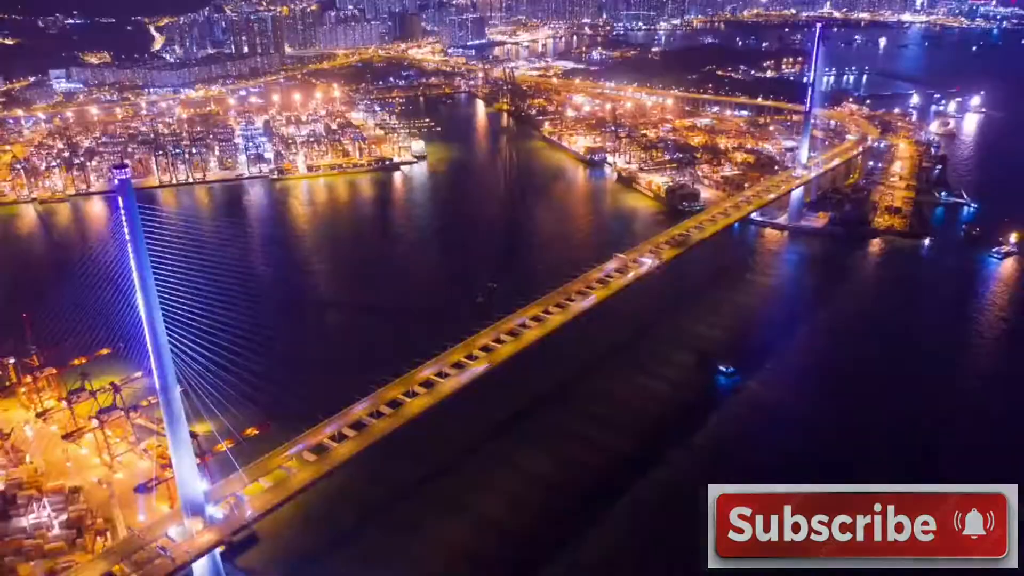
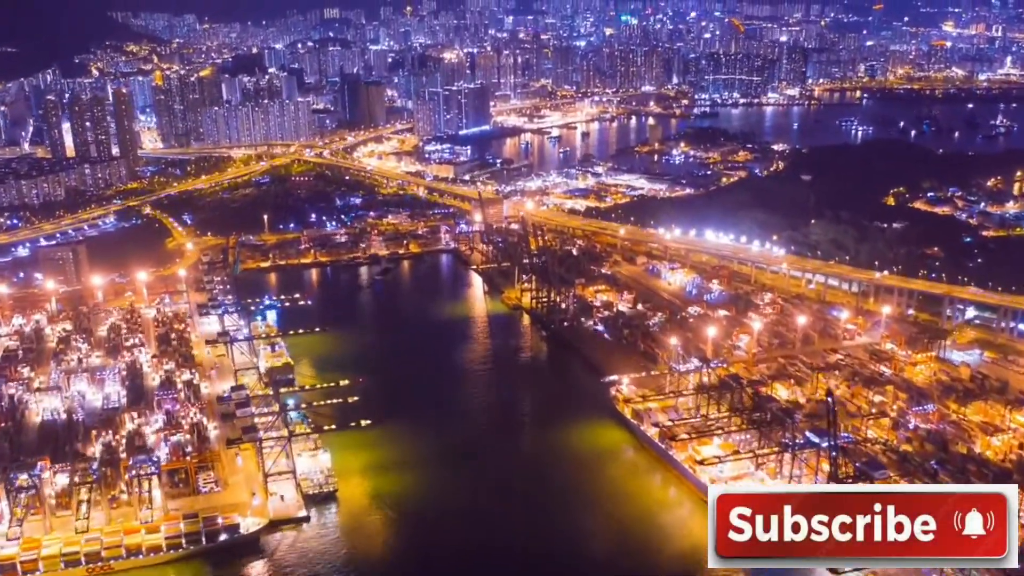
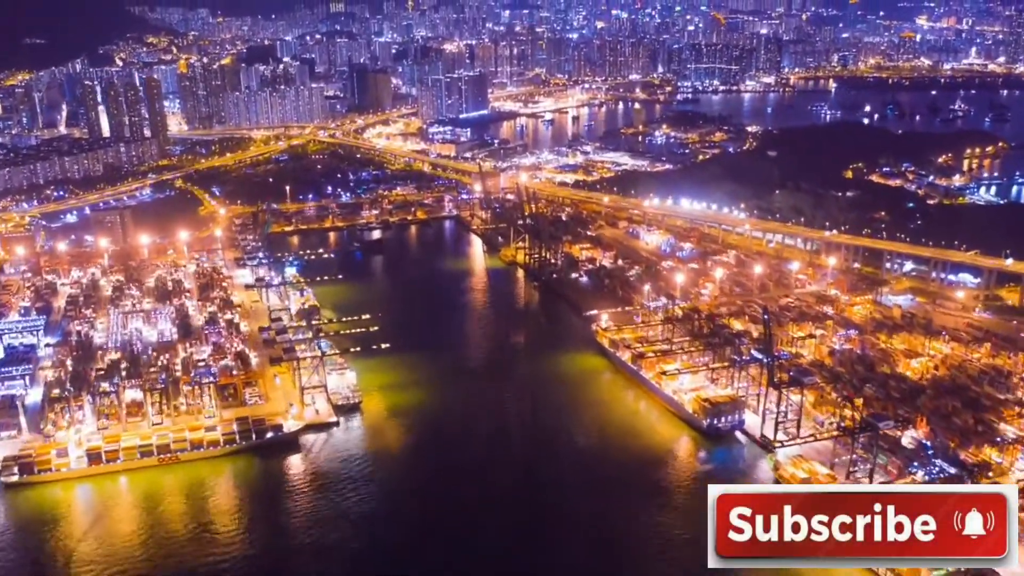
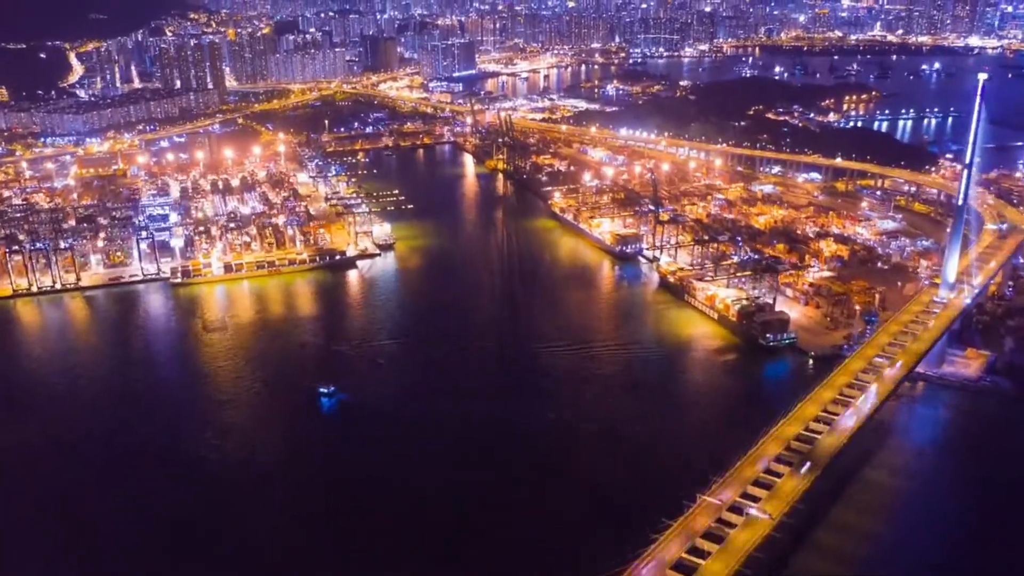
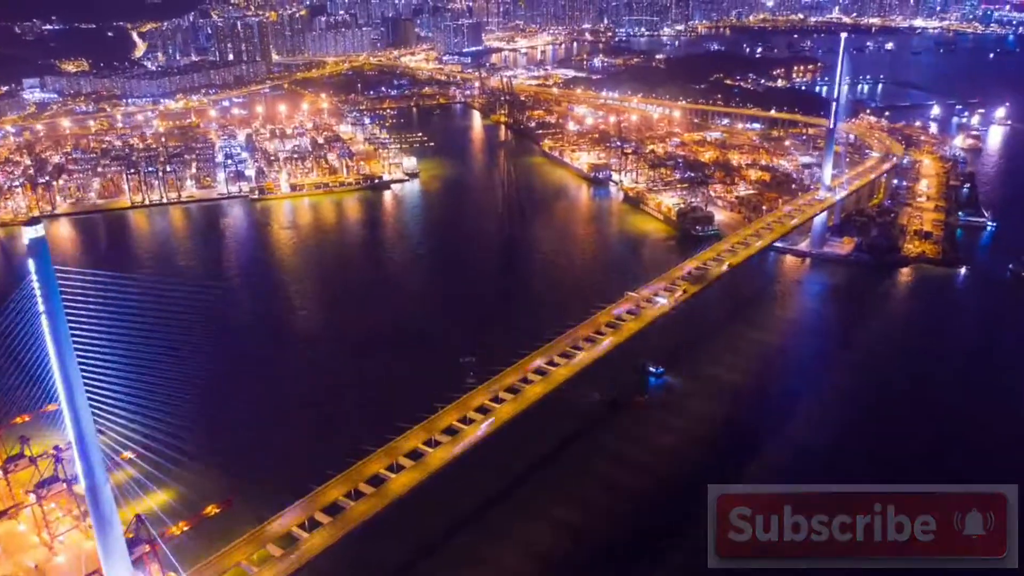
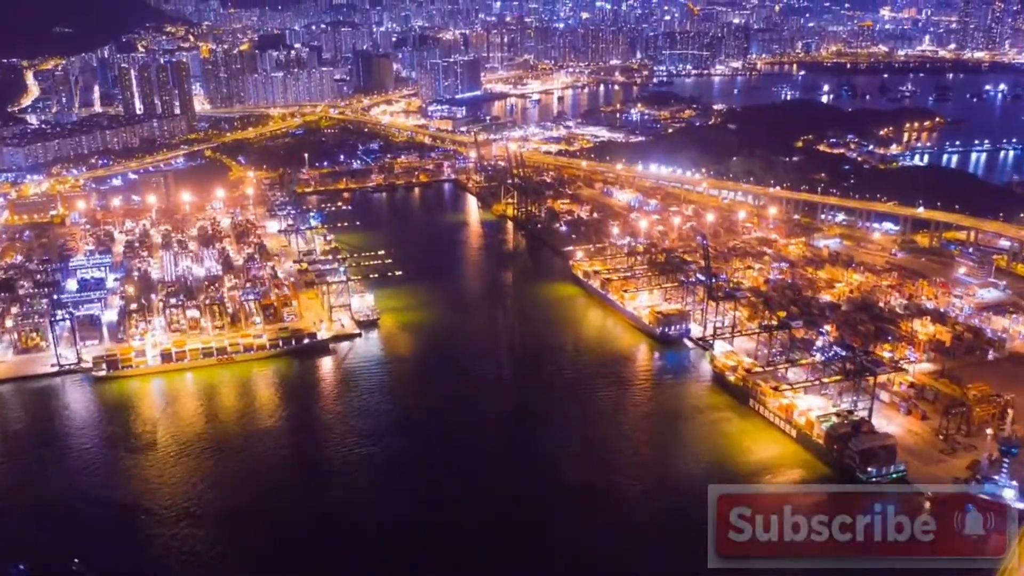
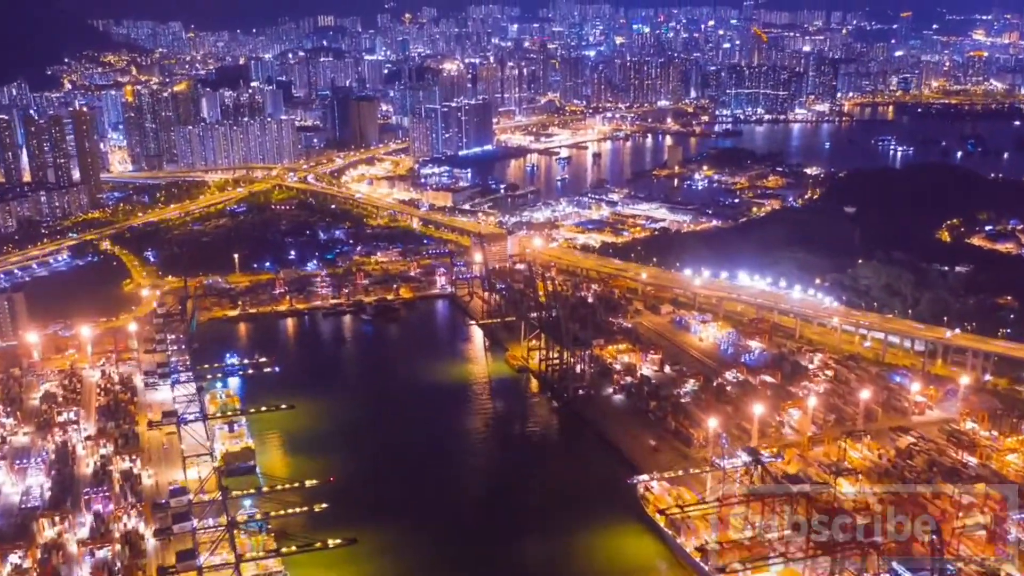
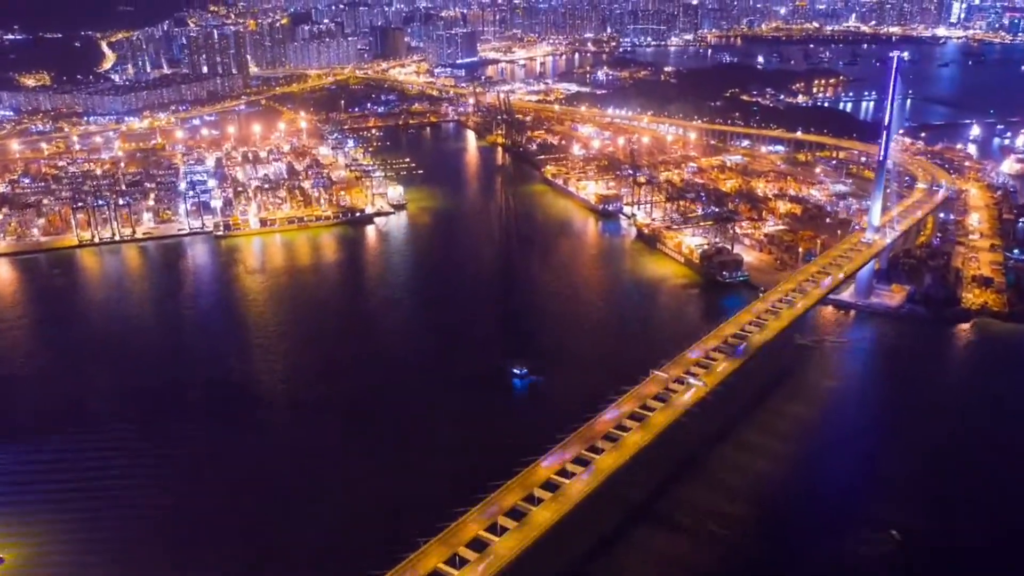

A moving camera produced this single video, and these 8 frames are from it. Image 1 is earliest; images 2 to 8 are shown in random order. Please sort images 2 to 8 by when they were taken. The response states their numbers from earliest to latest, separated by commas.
5, 8, 4, 6, 3, 2, 7
